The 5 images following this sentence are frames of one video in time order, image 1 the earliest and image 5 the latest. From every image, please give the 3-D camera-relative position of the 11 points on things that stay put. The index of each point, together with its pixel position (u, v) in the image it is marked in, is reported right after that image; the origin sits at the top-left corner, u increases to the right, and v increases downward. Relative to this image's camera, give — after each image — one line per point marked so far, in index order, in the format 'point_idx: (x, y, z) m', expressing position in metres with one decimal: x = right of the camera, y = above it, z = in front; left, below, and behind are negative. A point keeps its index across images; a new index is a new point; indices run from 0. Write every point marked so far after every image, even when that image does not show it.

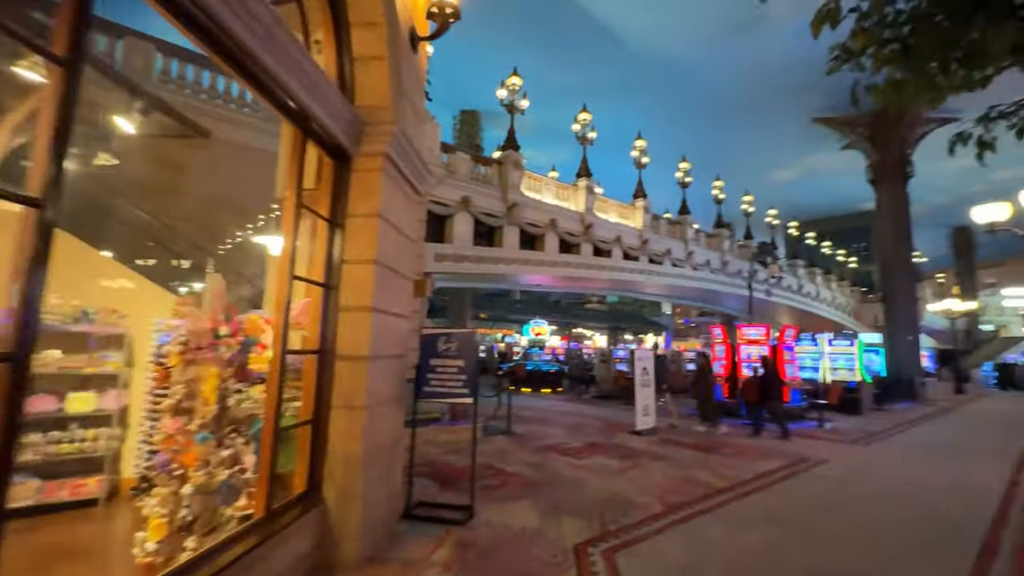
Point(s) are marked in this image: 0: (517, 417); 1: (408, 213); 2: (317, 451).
0: (+0.1, -2.9, +10.4) m
1: (-1.0, +0.7, +4.6) m
2: (-1.5, -1.2, +3.5) m
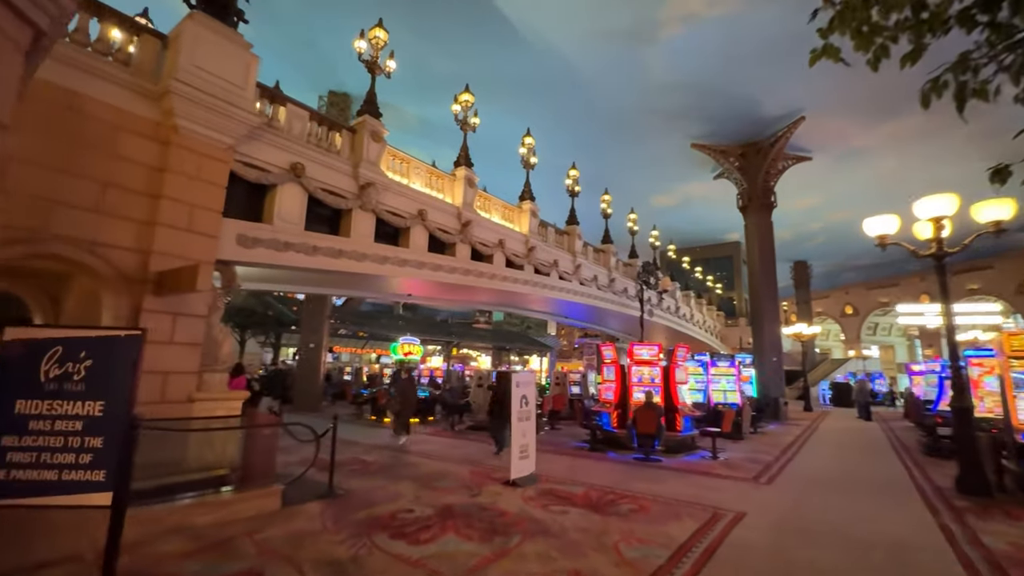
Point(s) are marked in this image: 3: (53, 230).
0: (-2.6, -2.9, +7.6) m
1: (-2.2, +1.0, +2.0) m
2: (-2.5, -0.9, +0.7) m
3: (-5.2, +0.6, +5.3) m
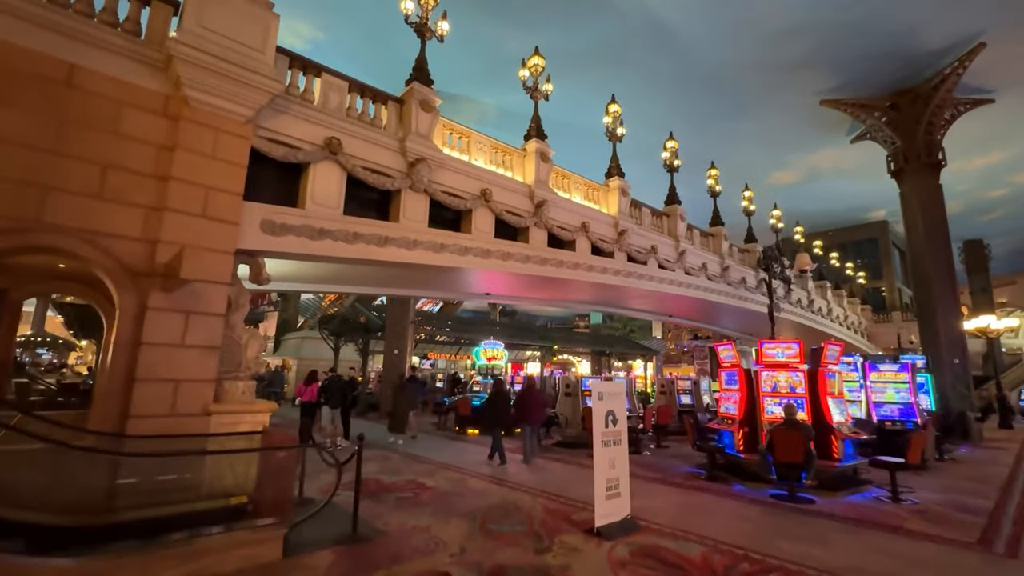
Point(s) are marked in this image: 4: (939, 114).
0: (-1.4, -2.8, +6.3) m
1: (-2.5, +1.2, +0.8) m
2: (-2.9, -0.7, -0.5) m
3: (-4.6, +0.7, +4.6) m
4: (+15.7, +6.4, +17.3) m
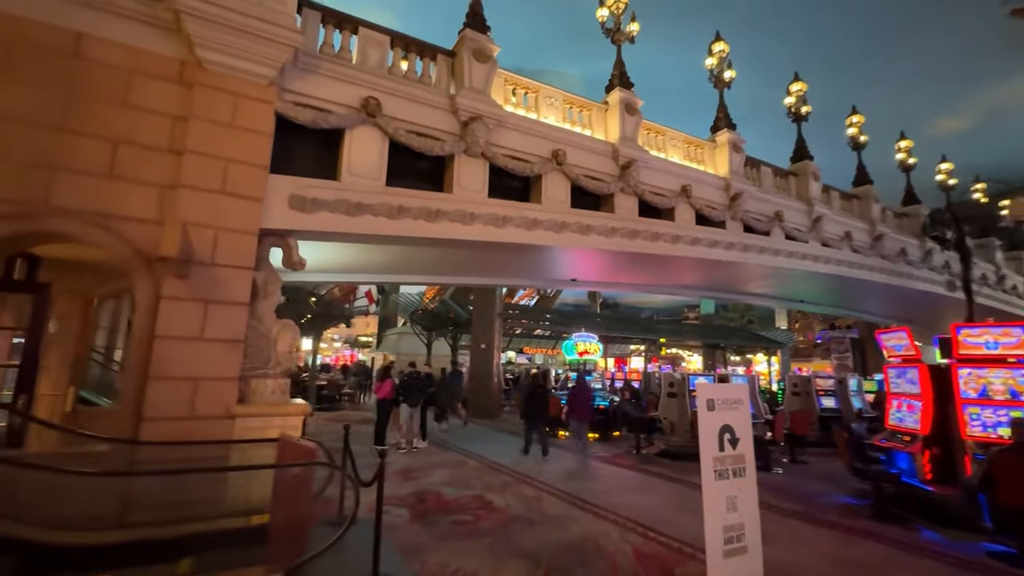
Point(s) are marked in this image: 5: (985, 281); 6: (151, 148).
0: (-0.5, -2.5, +5.2) m
1: (-2.9, +1.3, 0.0) m
2: (-3.5, -0.6, -1.1) m
3: (-4.1, +0.8, +4.2) m
4: (+18.2, +7.4, +12.1) m
5: (+15.2, +0.3, +15.1) m
6: (-3.6, +1.4, +4.7) m
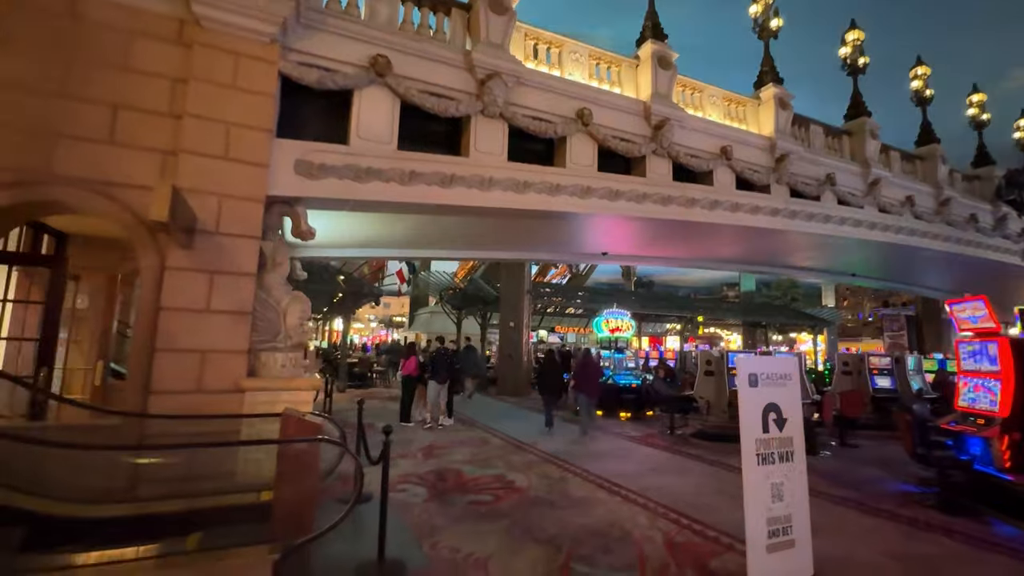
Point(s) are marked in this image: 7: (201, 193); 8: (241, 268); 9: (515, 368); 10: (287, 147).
0: (-0.3, -2.2, +4.9) m
1: (-3.1, +1.4, -0.2) m
2: (-3.7, -0.6, -1.2) m
3: (-4.0, +1.0, +4.1) m
4: (+18.8, +8.2, +10.1) m
5: (+16.0, +1.2, +13.5) m
6: (-3.5, +1.7, +4.5) m
7: (-3.0, +0.9, +4.5) m
8: (-2.7, +0.2, +4.6) m
9: (+0.1, -2.6, +15.2) m
10: (-2.4, +1.5, +5.0) m
